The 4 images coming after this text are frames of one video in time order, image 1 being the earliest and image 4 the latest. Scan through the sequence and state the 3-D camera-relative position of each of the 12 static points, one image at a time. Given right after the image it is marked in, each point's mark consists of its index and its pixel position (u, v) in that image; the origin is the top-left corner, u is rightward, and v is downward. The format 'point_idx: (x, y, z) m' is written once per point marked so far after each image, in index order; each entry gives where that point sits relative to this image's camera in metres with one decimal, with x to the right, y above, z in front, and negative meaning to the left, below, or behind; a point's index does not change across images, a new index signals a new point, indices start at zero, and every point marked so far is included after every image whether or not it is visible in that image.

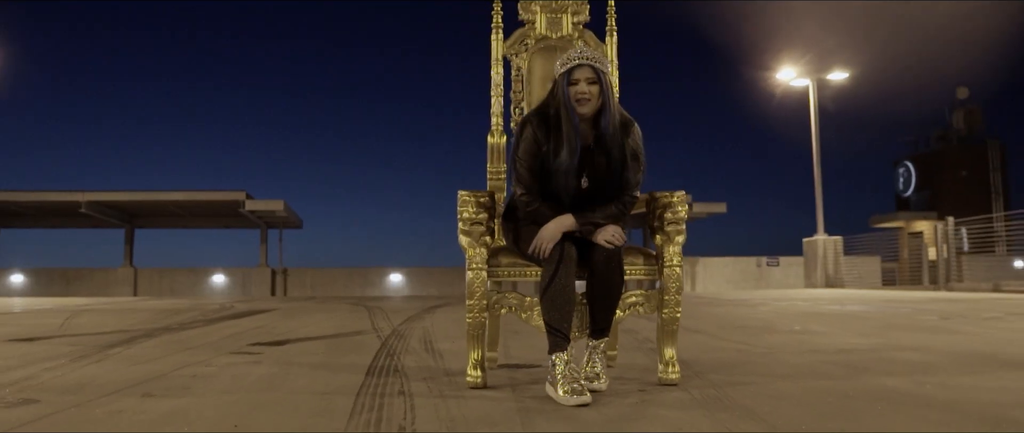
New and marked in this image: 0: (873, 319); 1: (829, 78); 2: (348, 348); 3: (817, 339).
0: (+3.3, -0.9, +6.8) m
1: (+8.2, +3.7, +19.4) m
2: (-1.0, -0.8, +4.6) m
3: (+2.1, -0.8, +5.0) m
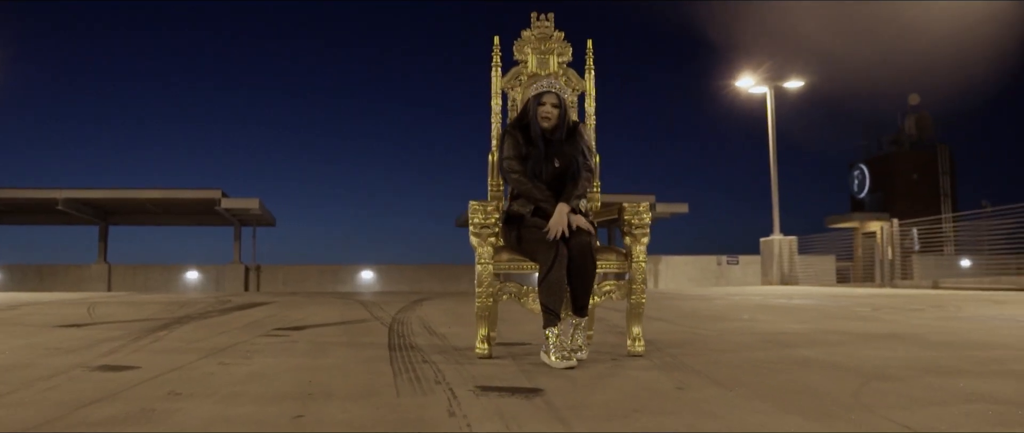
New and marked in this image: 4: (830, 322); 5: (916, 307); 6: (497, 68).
0: (+3.2, -1.0, +7.7) m
1: (+7.5, +3.7, +20.5) m
2: (-1.1, -0.8, +5.4) m
3: (+2.0, -0.9, +5.9) m
4: (+2.6, -0.9, +6.1) m
5: (+4.3, -1.0, +7.8) m
6: (-0.1, +0.9, +4.5) m
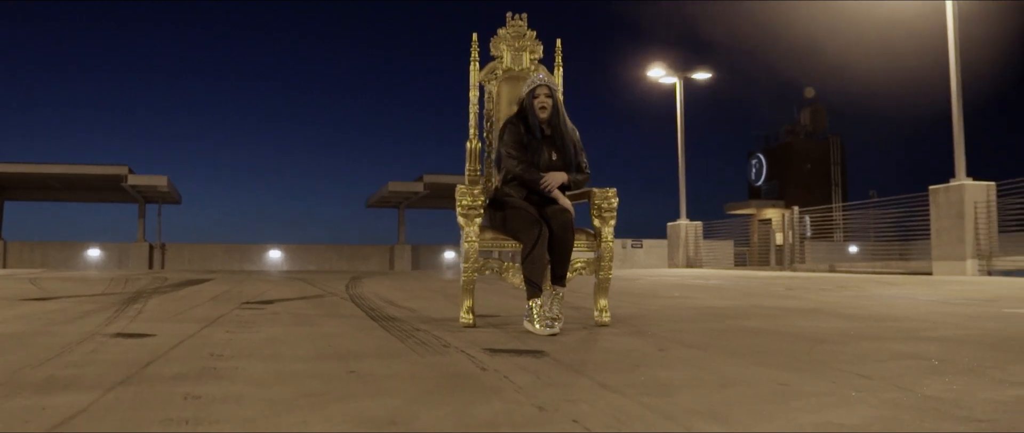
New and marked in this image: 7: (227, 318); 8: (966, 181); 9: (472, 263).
0: (+2.5, -0.8, +8.5) m
1: (+5.3, +4.1, +21.6) m
2: (-1.4, -0.7, +5.6) m
3: (+1.6, -0.8, +6.5) m
4: (+2.2, -0.8, +6.9) m
5: (+3.7, -0.8, +8.7) m
6: (-0.2, +1.0, +4.8) m
7: (-1.8, -0.6, +4.7) m
8: (+7.6, +0.6, +12.2) m
9: (-0.2, -0.3, +4.2) m
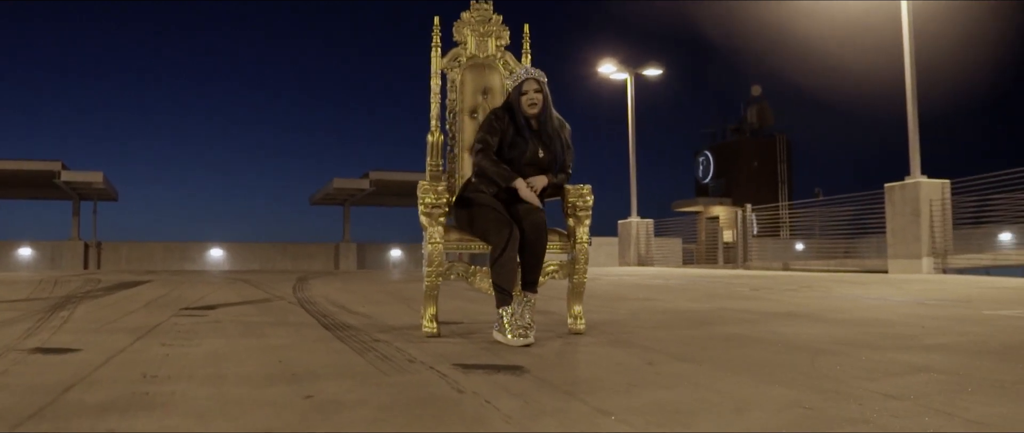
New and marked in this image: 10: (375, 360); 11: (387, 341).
0: (+2.1, -0.8, +8.3) m
1: (+4.0, +4.2, +21.6) m
2: (-1.6, -0.7, +5.2) m
3: (+1.3, -0.7, +6.3) m
4: (+1.9, -0.8, +6.7) m
5: (+3.2, -0.8, +8.6) m
6: (-0.4, +1.0, +4.4) m
7: (-2.0, -0.6, +4.3) m
8: (+6.9, +0.6, +12.4) m
9: (-0.4, -0.3, +3.9) m
10: (-0.6, -0.6, +3.1) m
11: (-0.6, -0.6, +3.7) m
